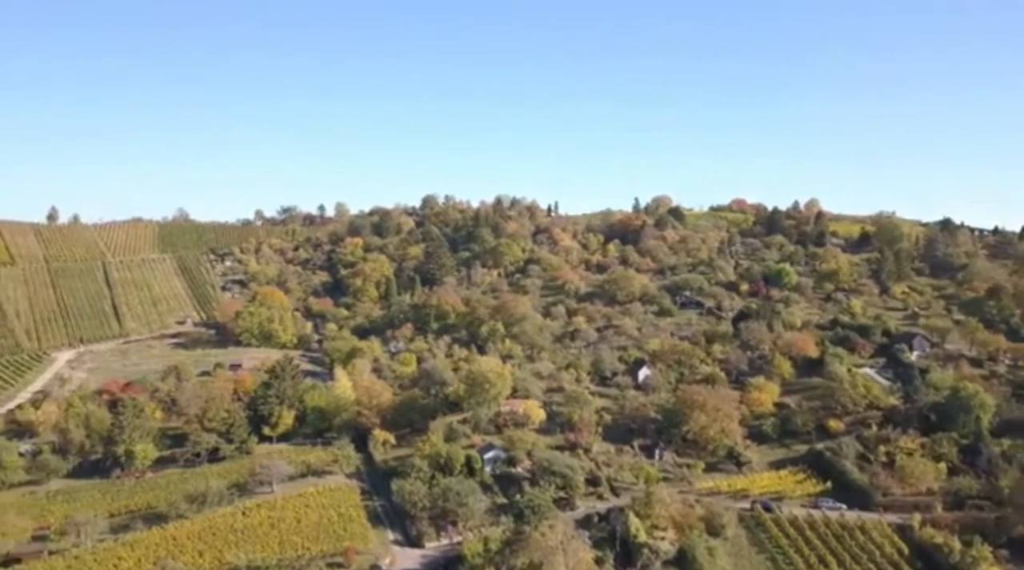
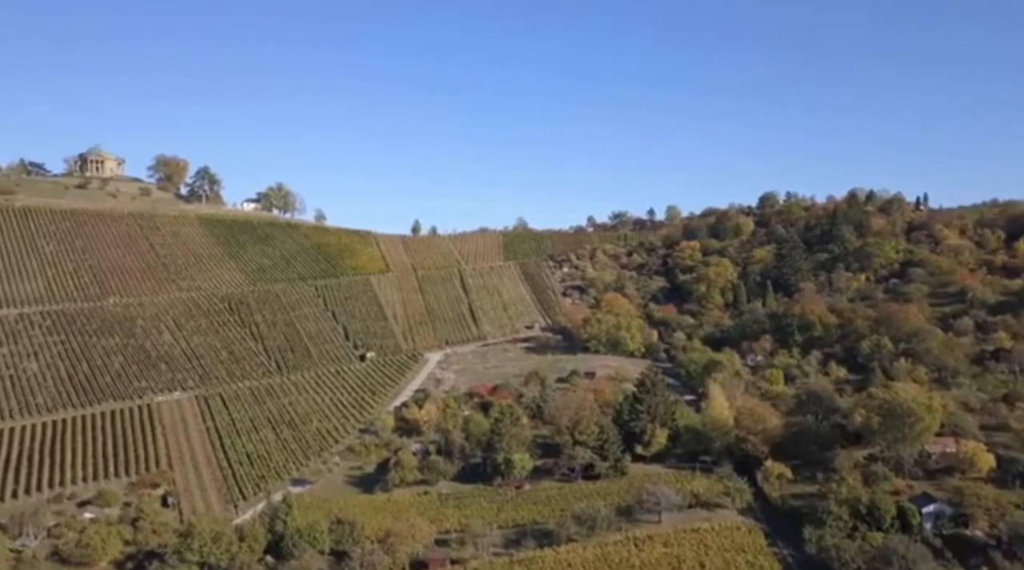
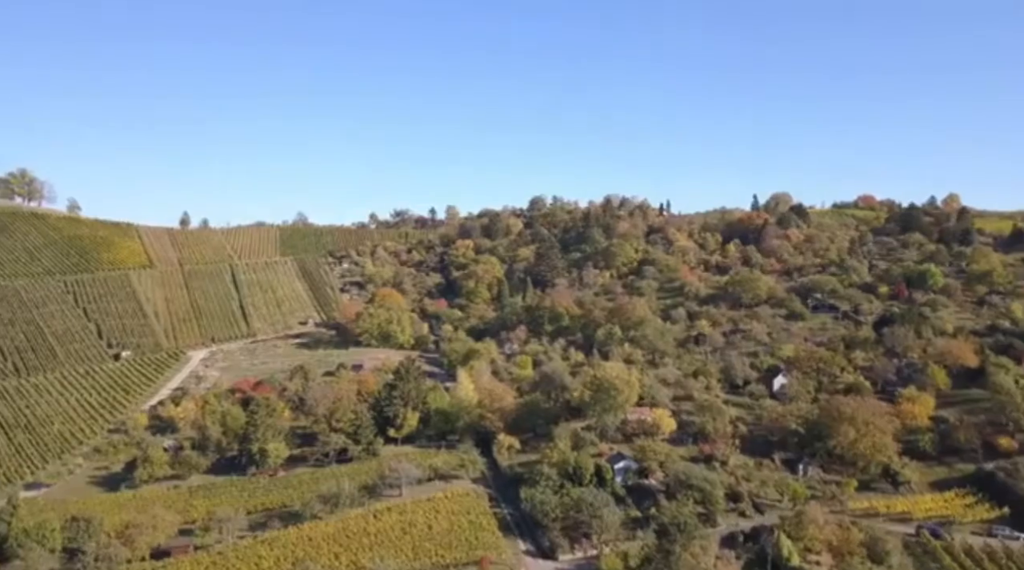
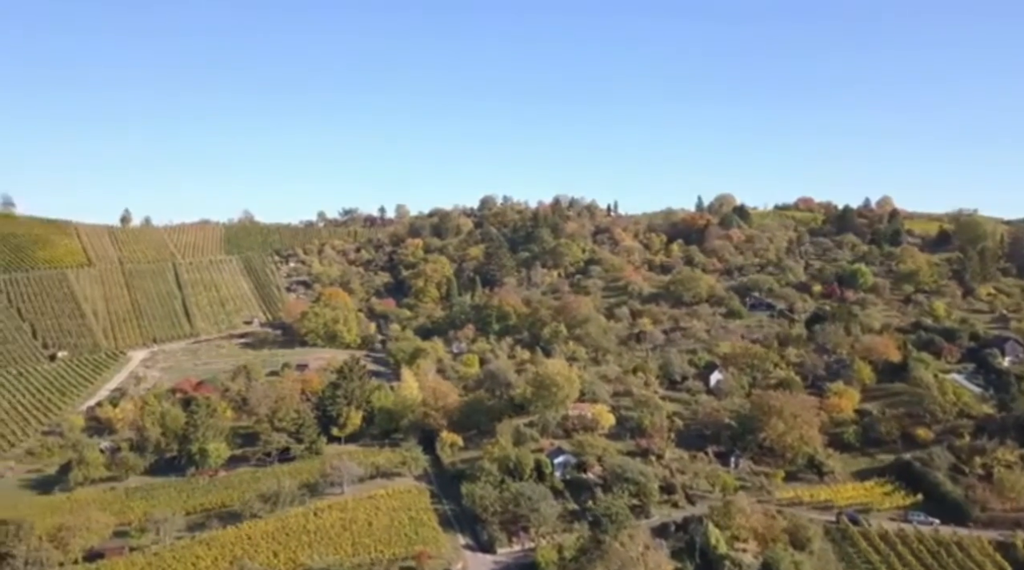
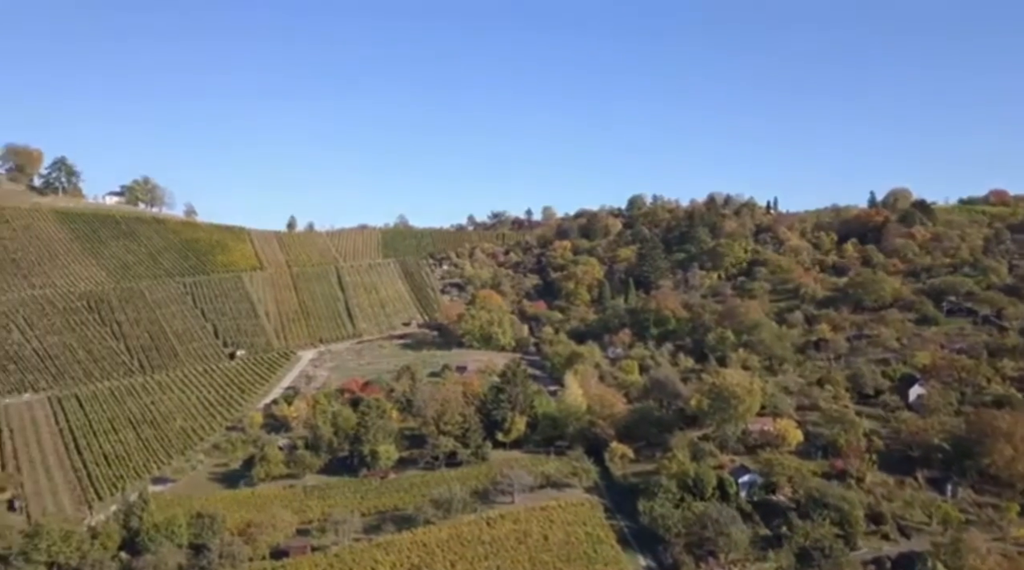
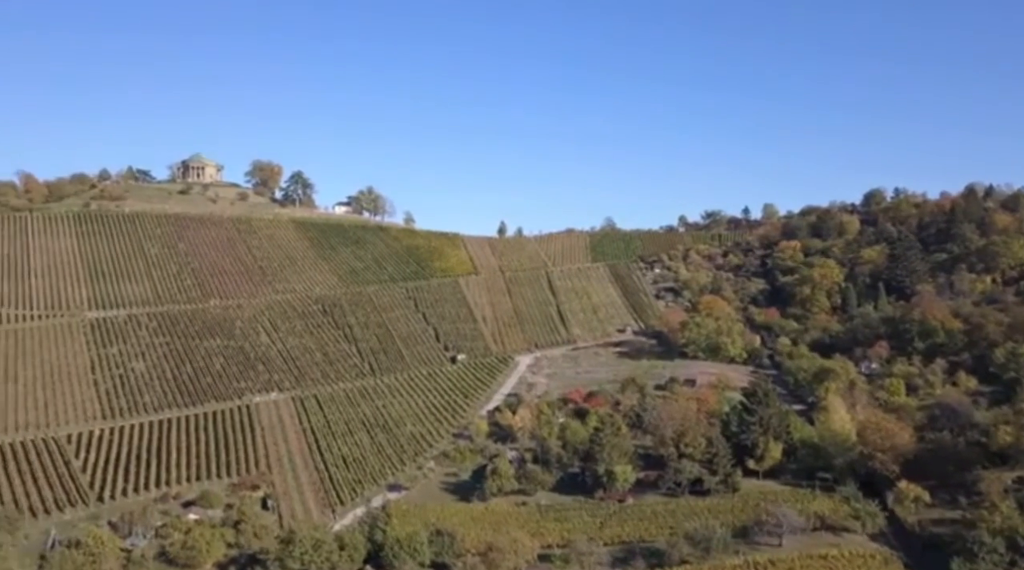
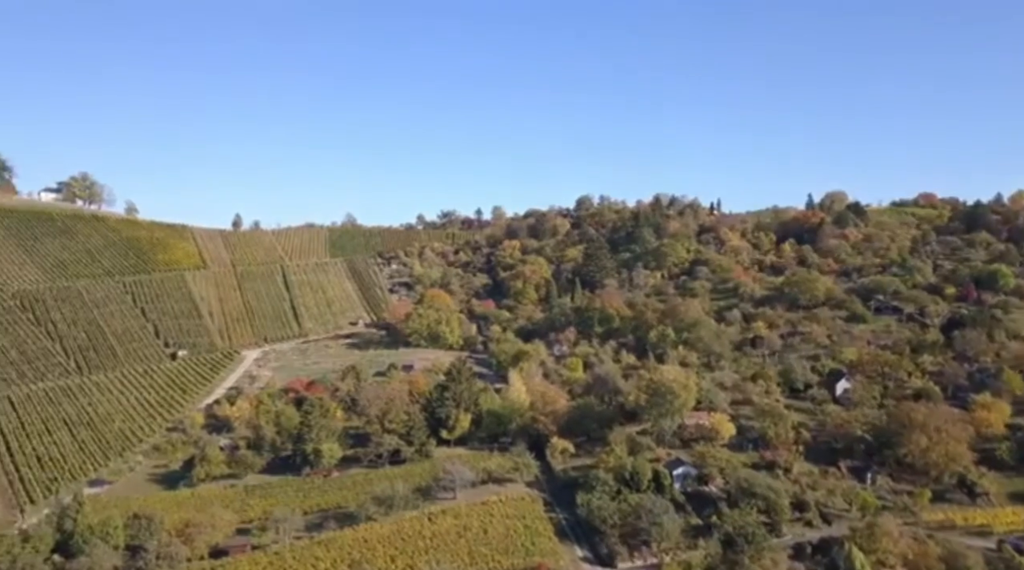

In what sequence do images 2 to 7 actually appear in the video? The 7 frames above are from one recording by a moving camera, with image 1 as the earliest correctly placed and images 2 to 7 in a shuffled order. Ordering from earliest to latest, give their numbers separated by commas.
4, 3, 7, 5, 2, 6
